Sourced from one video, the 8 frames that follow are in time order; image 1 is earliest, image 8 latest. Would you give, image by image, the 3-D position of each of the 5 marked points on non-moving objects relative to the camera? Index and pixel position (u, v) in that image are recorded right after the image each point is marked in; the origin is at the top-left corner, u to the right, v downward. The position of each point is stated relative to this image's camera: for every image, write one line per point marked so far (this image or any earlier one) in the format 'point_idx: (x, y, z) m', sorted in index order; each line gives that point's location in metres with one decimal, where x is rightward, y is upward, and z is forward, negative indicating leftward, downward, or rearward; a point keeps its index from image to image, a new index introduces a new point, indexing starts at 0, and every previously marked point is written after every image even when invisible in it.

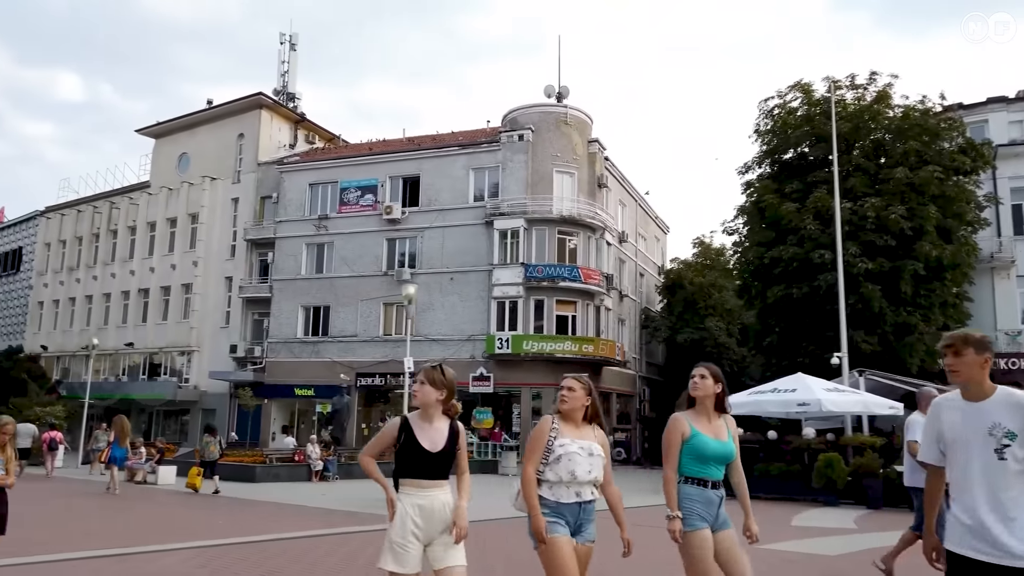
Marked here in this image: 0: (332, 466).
0: (-4.4, -4.3, +19.1) m
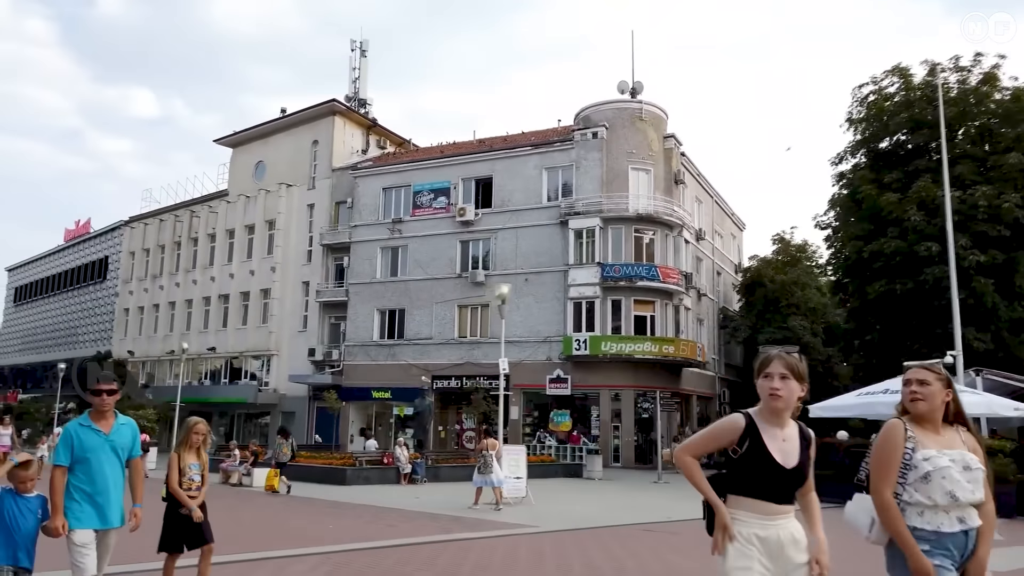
0: (-2.2, -4.4, +18.9) m
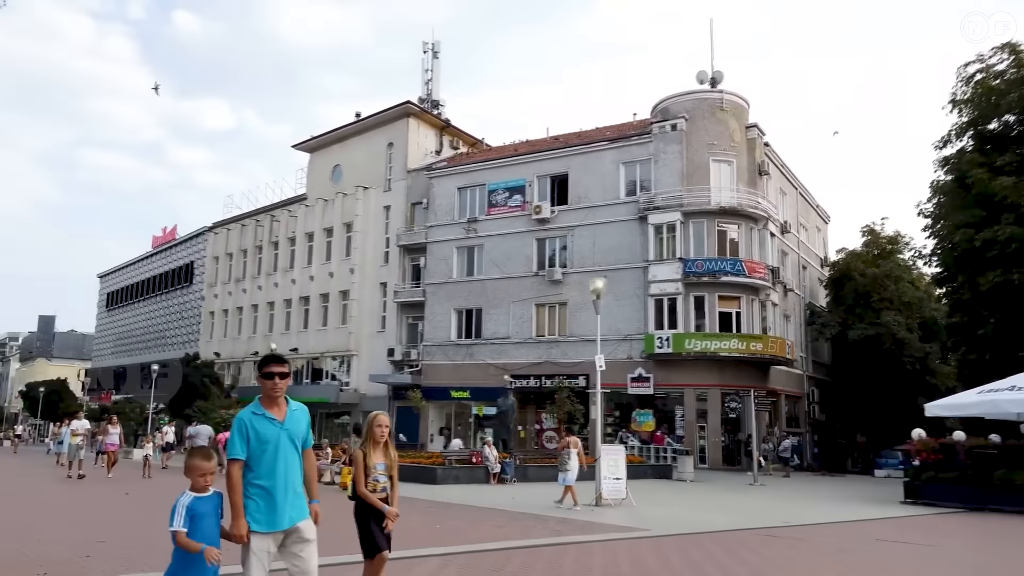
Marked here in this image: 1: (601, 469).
0: (-0.1, -4.3, +18.7) m
1: (+1.5, -3.0, +13.1) m
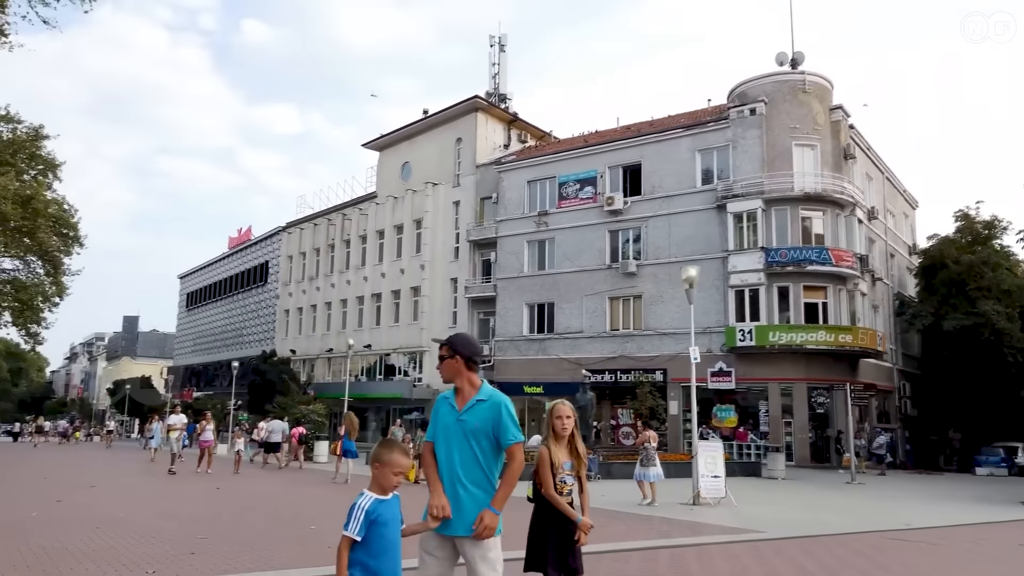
0: (+1.9, -4.1, +18.2) m
1: (+3.0, -2.8, +12.5) m
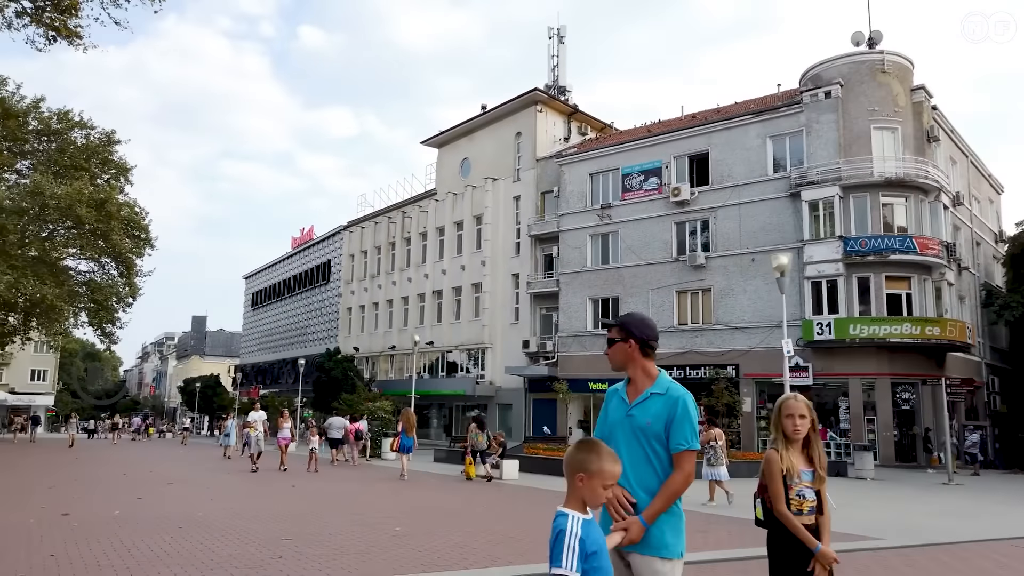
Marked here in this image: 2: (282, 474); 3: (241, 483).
0: (+3.5, -3.9, +17.4) m
1: (+4.2, -2.7, +11.7) m
2: (-4.8, -3.9, +16.2) m
3: (-4.8, -3.4, +13.7) m
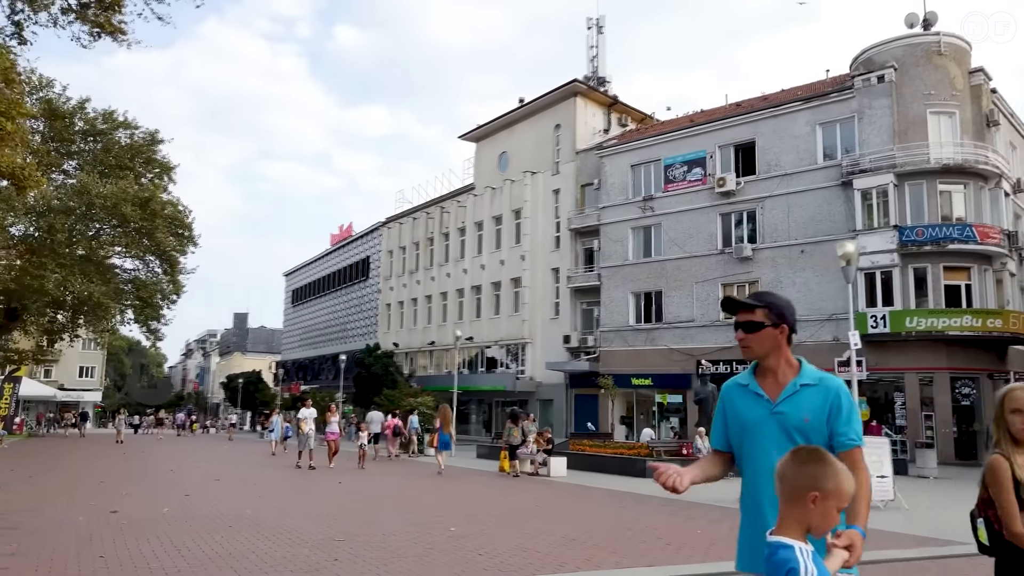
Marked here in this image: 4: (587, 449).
0: (+4.6, -3.7, +16.9) m
1: (+5.0, -2.5, +11.1) m
2: (-3.8, -3.7, +16.0) m
3: (-3.9, -3.3, +13.5) m
4: (+1.8, -4.0, +19.2) m
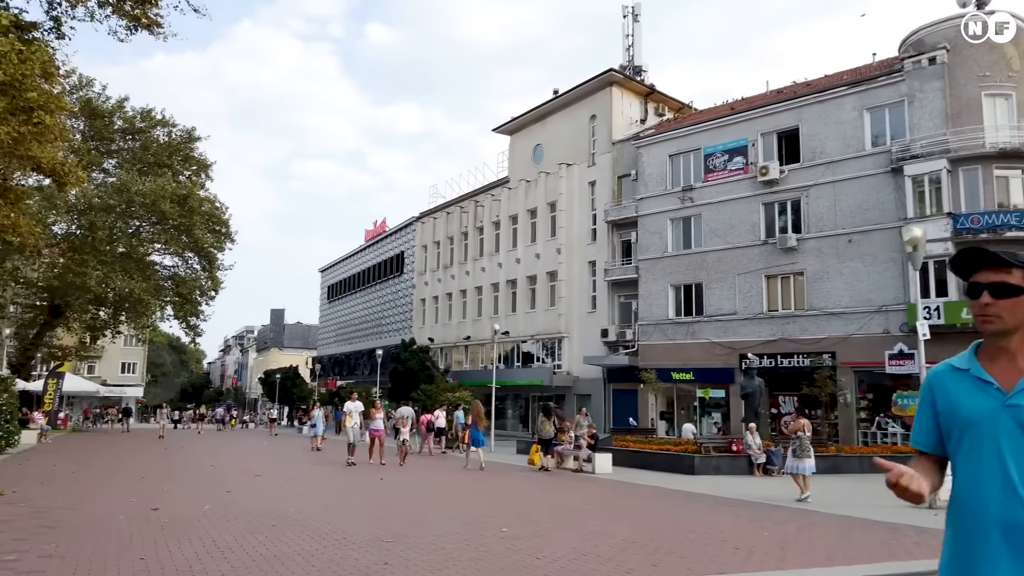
0: (+5.5, -3.5, +16.3) m
1: (+5.6, -2.3, +10.4) m
2: (-2.9, -3.6, +15.7) m
3: (-3.1, -3.2, +13.3) m
4: (+2.9, -3.8, +18.7) m
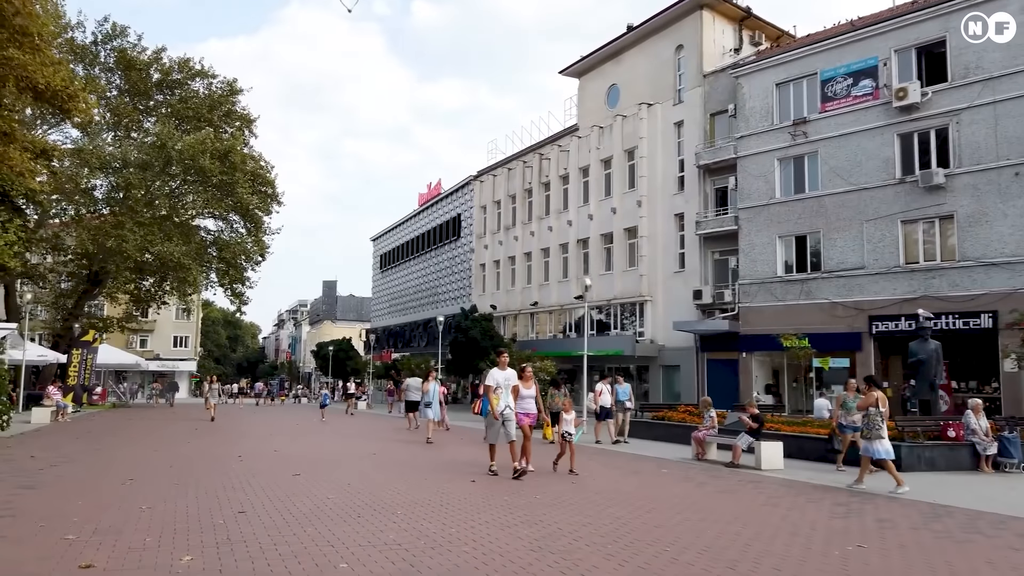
0: (+7.5, -2.3, +11.5) m
1: (+7.2, -1.3, +5.6) m
2: (-0.9, -2.5, +11.5) m
3: (-1.3, -2.2, +9.0) m
4: (+5.0, -2.5, +14.1) m
